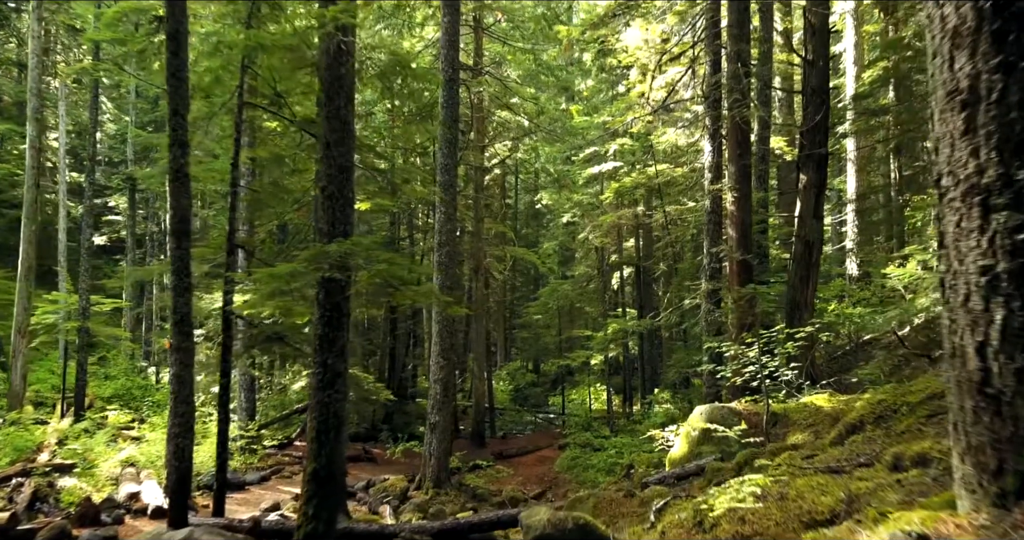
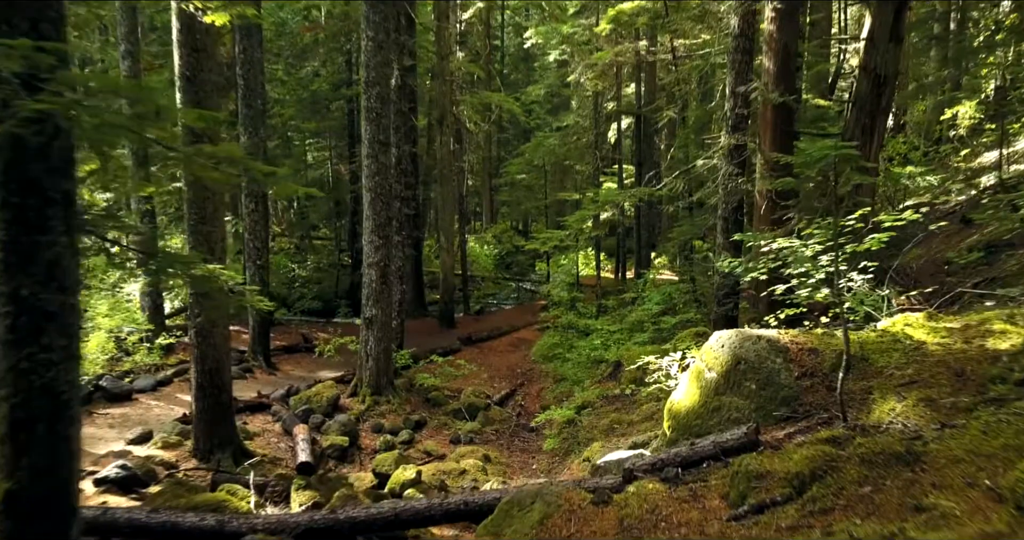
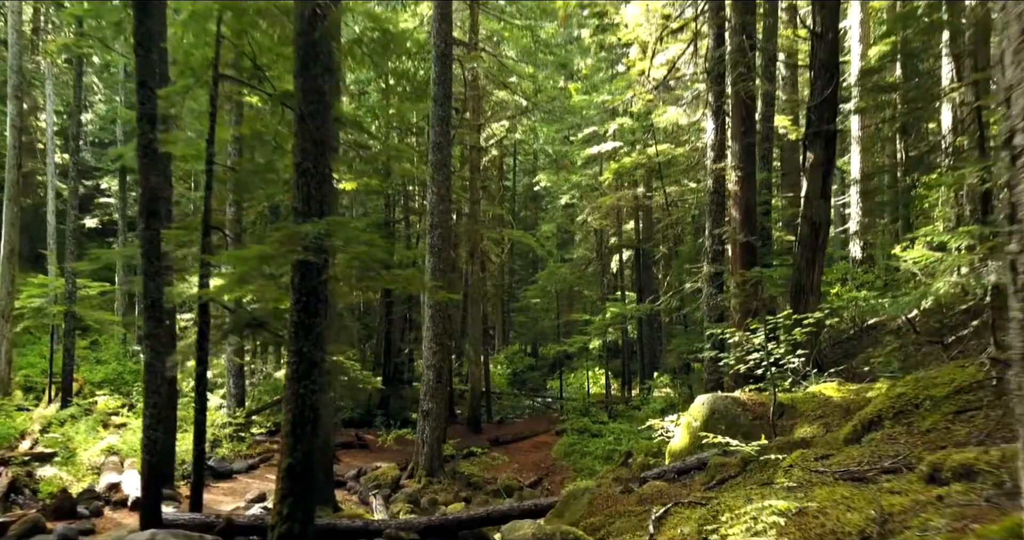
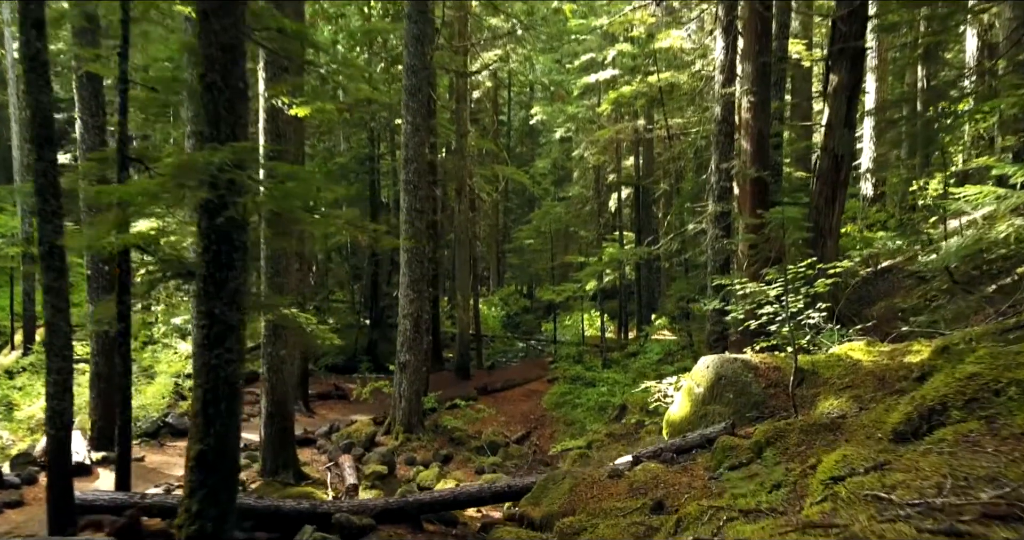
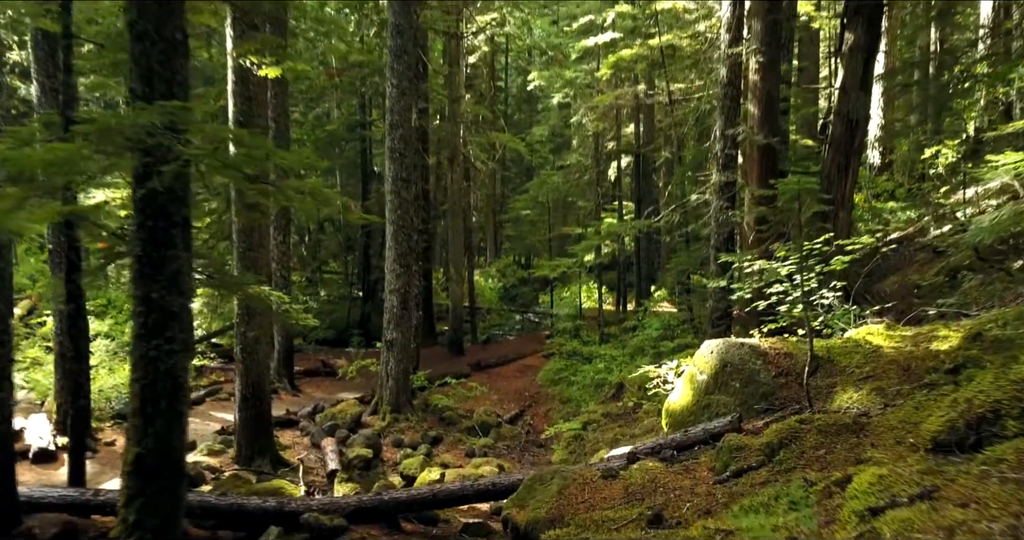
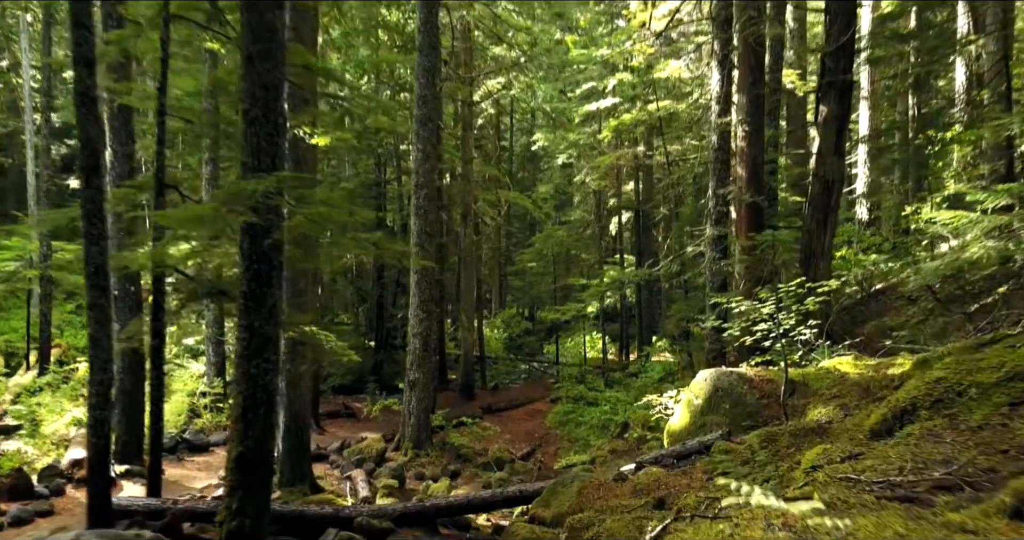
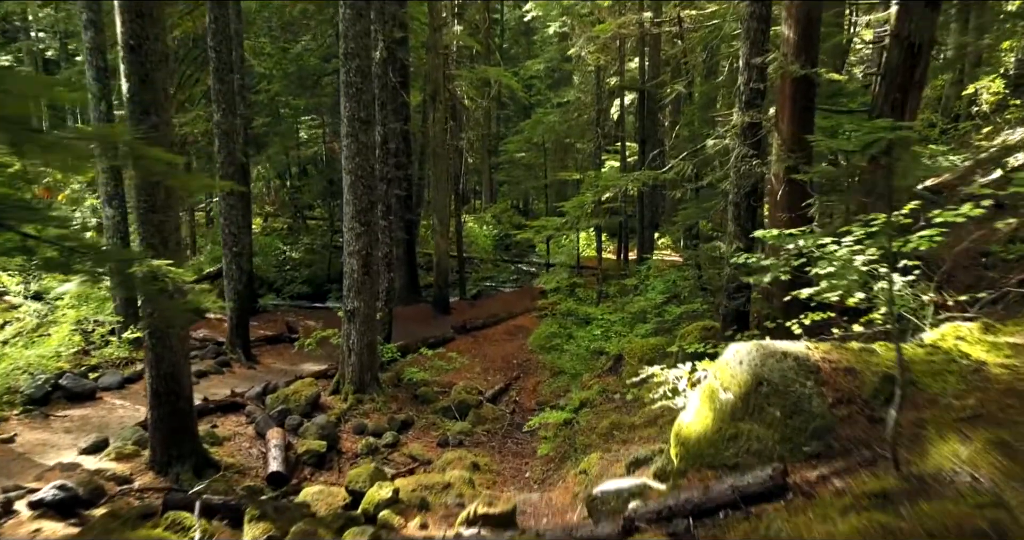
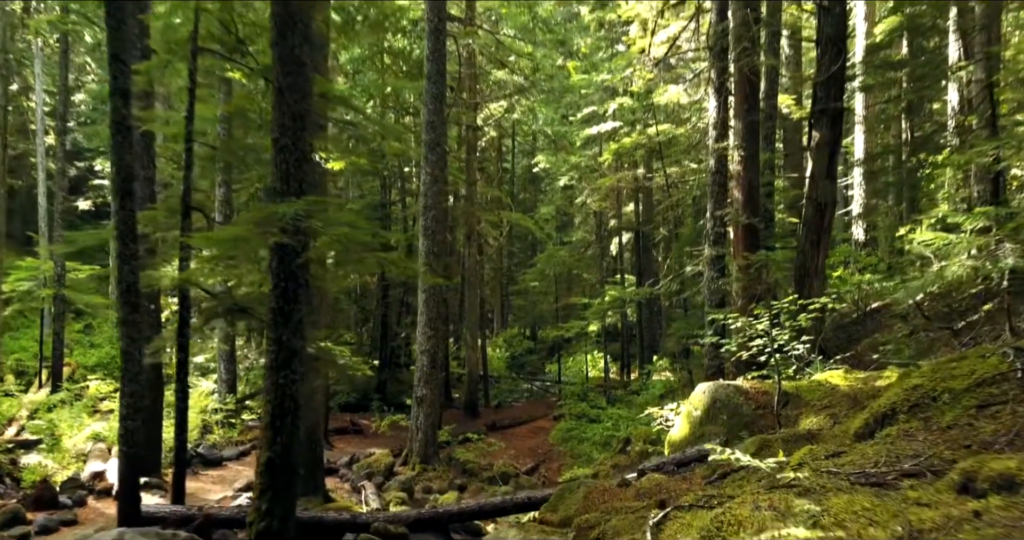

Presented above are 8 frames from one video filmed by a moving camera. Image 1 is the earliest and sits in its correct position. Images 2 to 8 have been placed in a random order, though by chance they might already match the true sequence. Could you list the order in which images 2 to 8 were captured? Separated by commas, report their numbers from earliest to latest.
3, 8, 6, 4, 5, 2, 7
